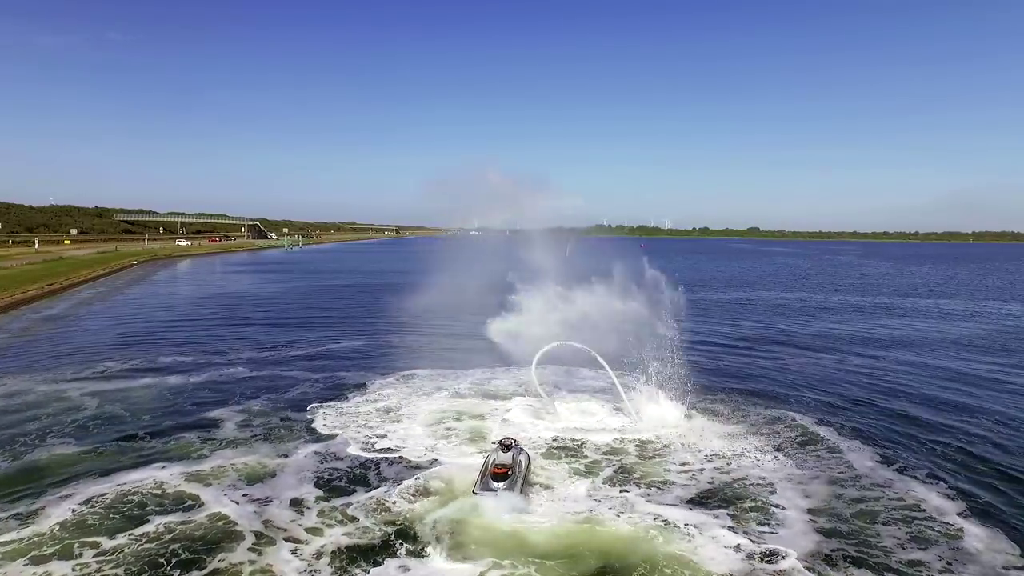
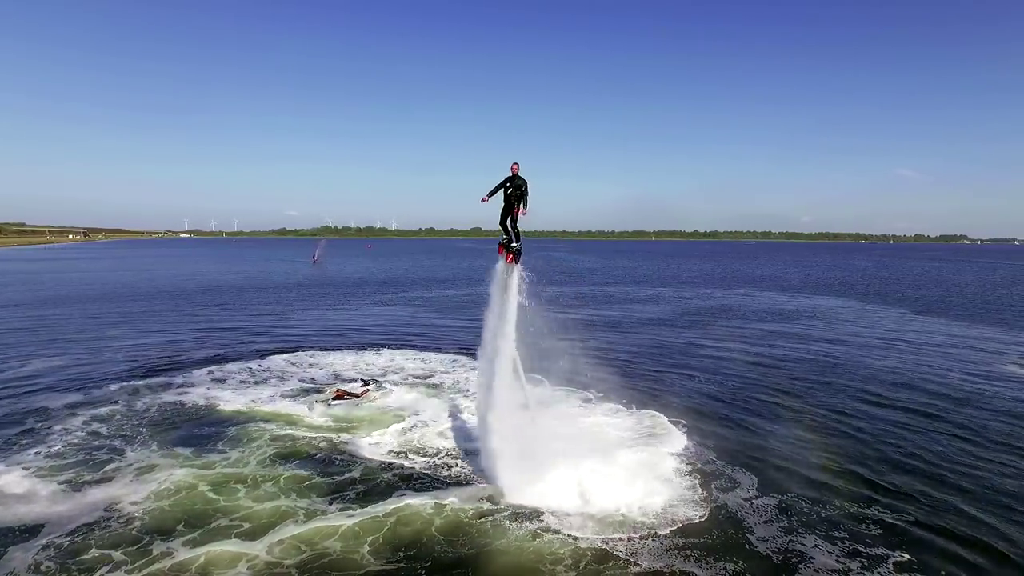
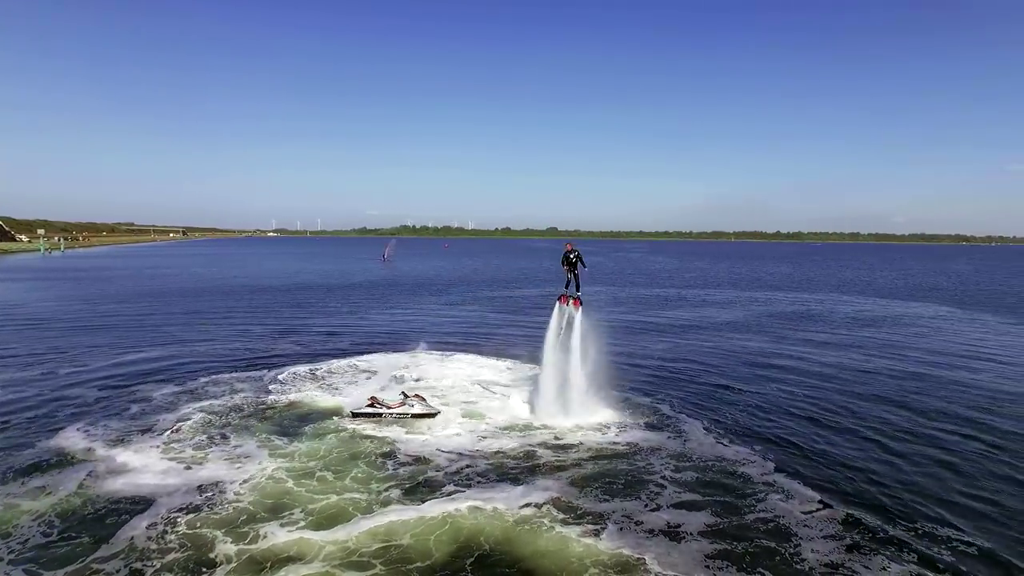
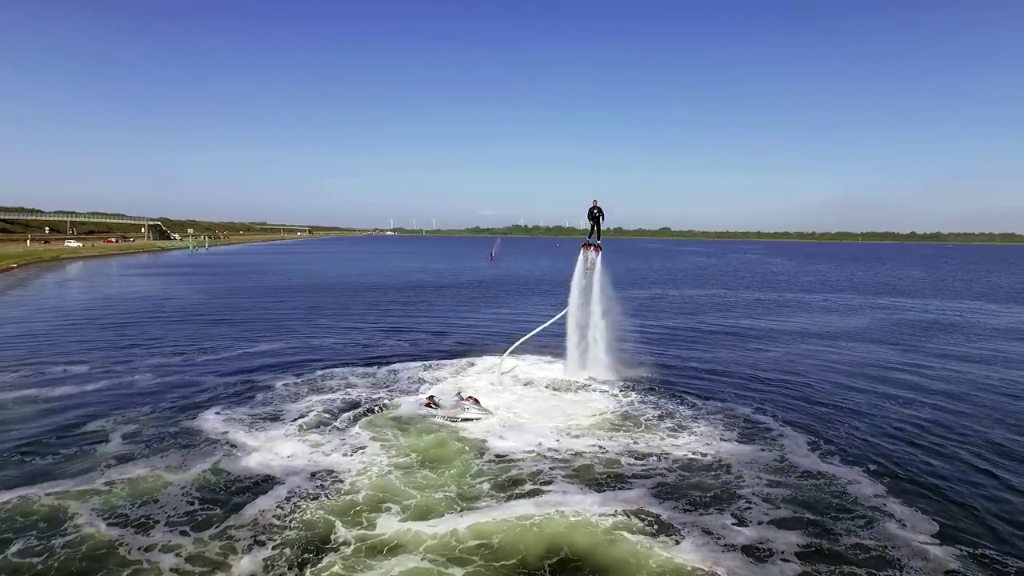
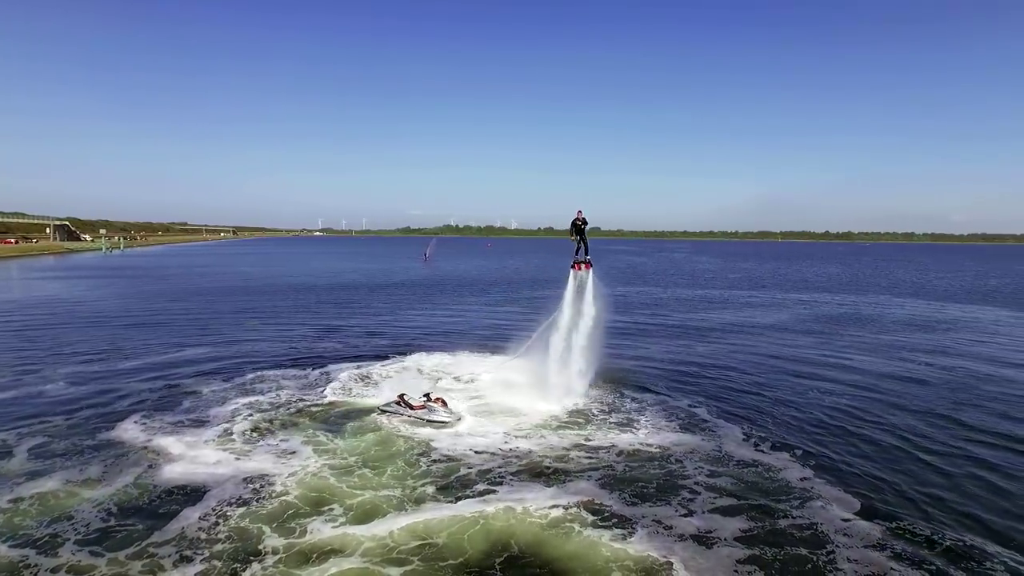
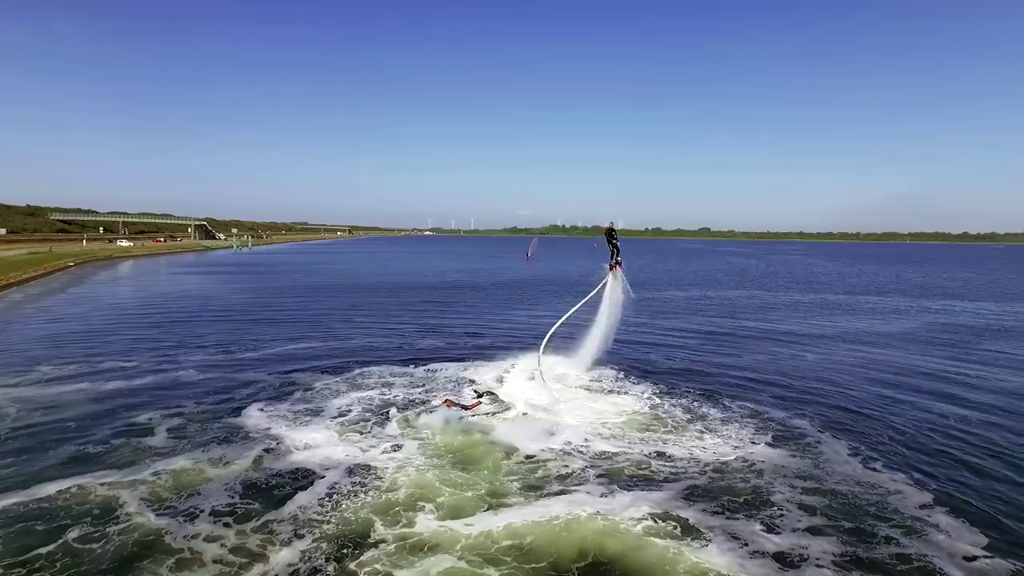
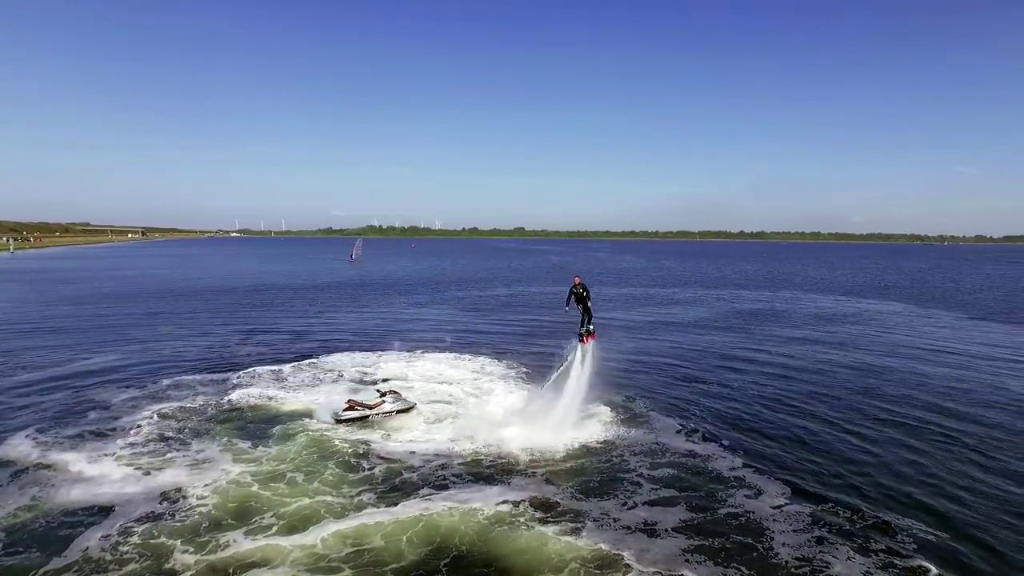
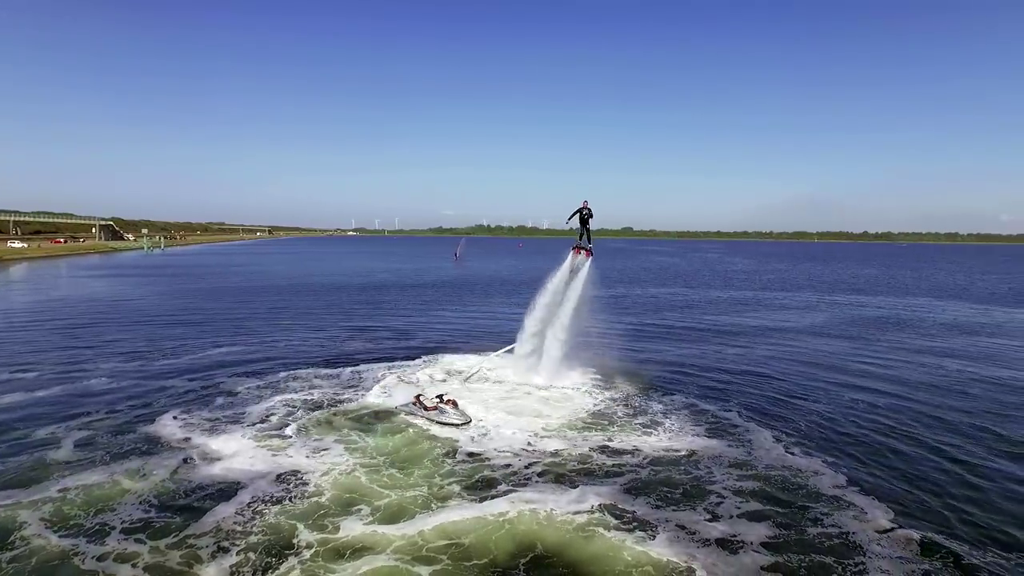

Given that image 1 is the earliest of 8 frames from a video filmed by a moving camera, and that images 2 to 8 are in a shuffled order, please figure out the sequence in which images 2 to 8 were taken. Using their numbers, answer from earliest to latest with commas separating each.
6, 4, 8, 5, 3, 7, 2
